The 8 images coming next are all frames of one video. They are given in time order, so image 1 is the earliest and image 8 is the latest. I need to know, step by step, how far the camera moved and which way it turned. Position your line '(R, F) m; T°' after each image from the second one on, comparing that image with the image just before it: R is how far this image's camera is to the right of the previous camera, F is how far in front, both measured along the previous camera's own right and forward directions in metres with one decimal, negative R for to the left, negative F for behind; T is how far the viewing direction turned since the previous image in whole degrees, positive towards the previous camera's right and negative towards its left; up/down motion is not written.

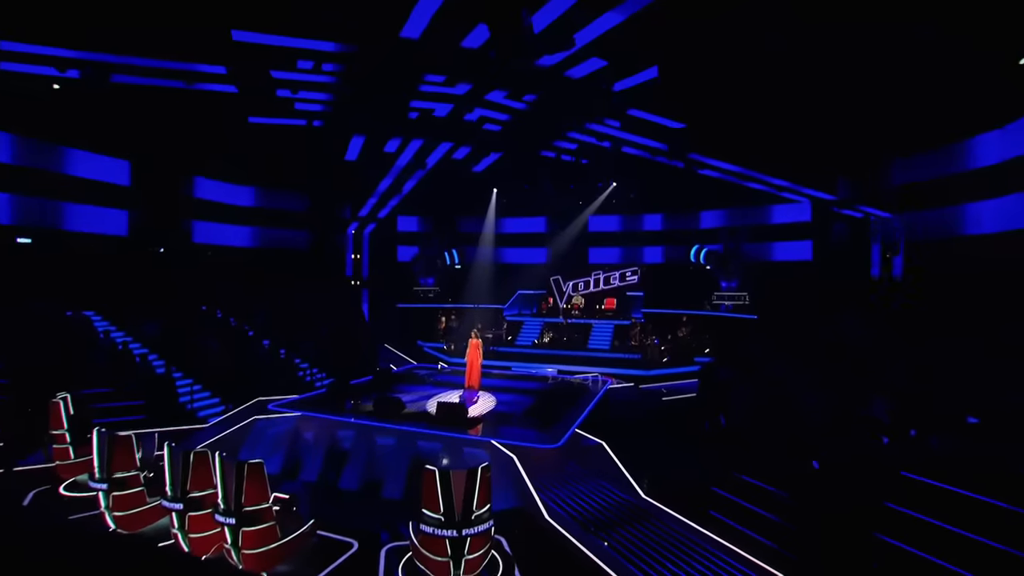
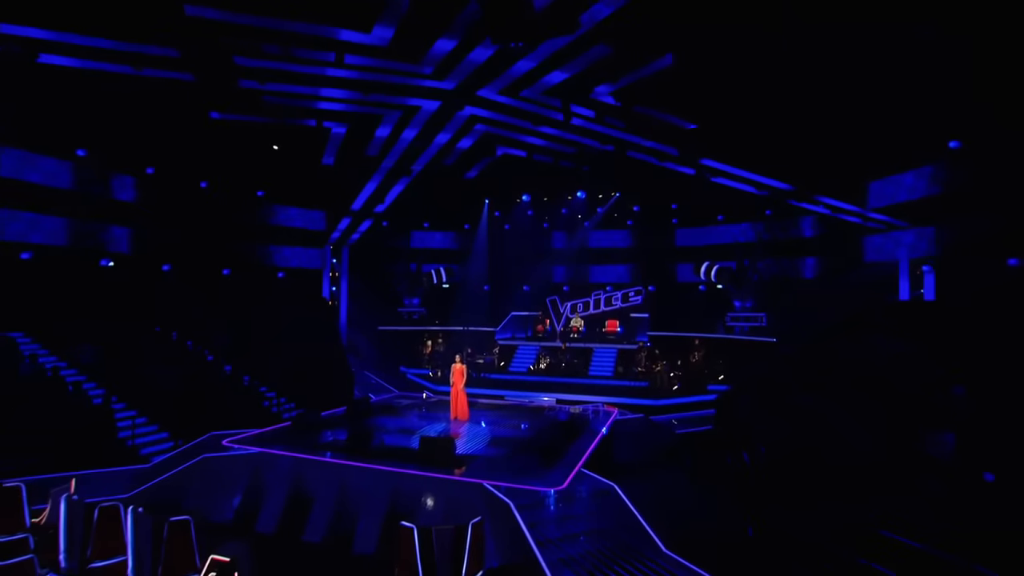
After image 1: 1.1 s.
(-0.1, +1.7) m; +1°
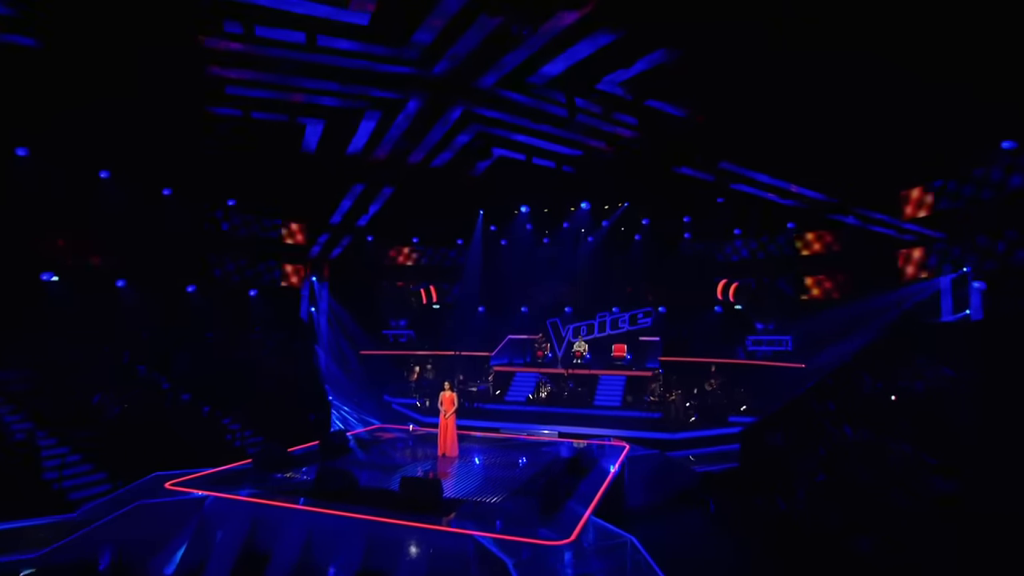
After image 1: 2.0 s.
(0.0, +1.6) m; 0°
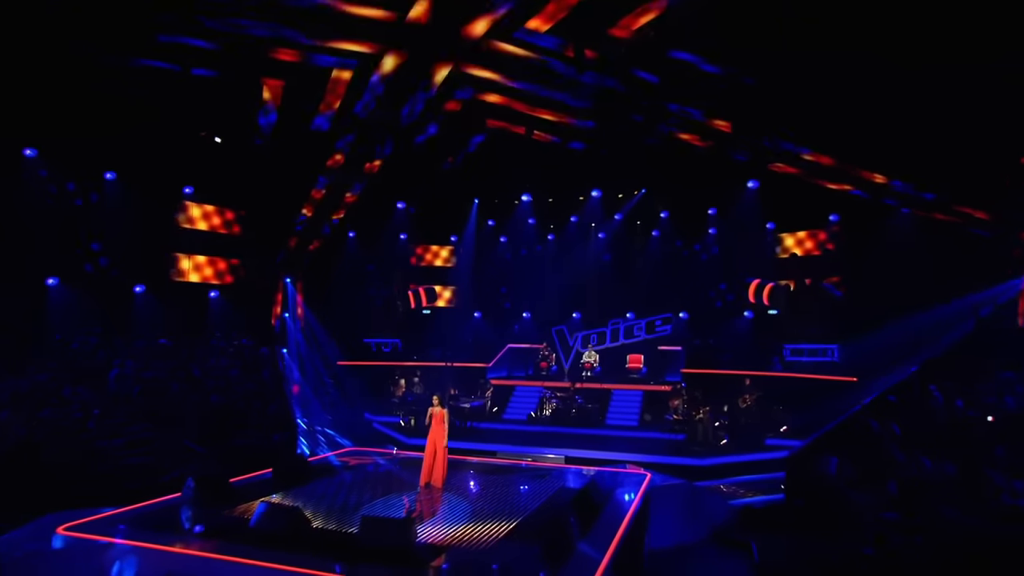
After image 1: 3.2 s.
(+0.1, +2.0) m; 0°
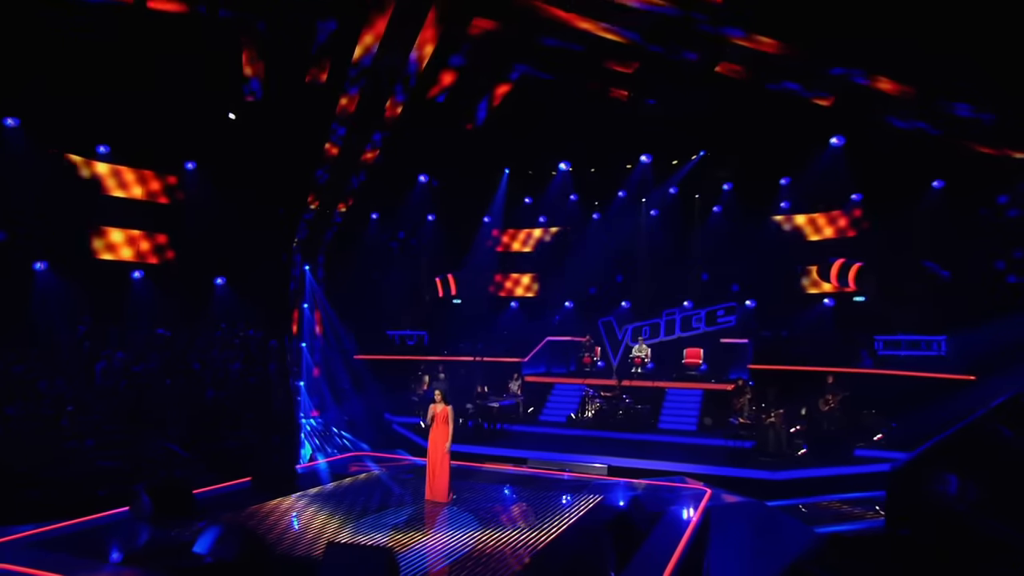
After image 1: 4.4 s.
(+0.4, +1.7) m; -5°
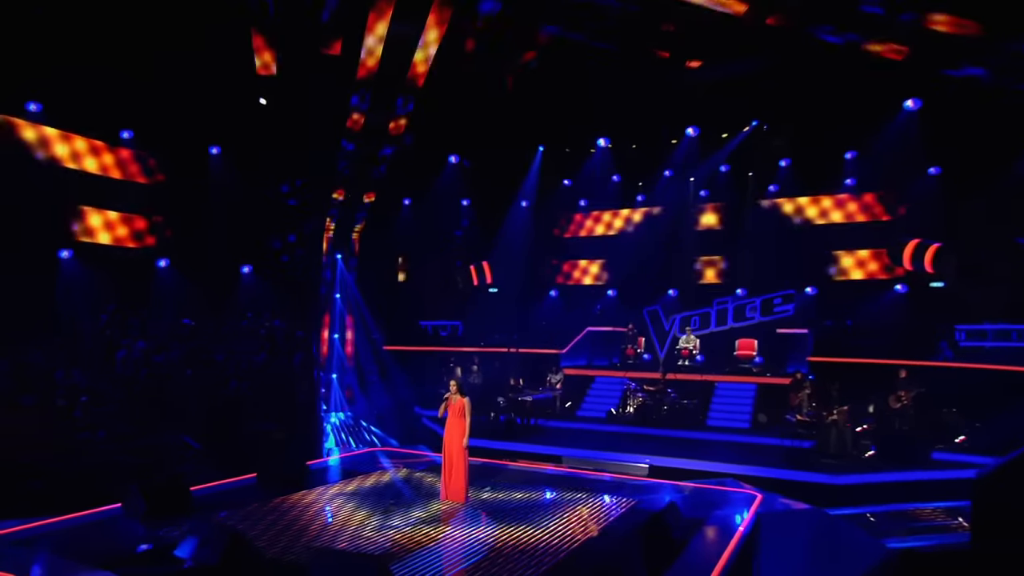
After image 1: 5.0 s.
(+0.3, +0.8) m; -5°
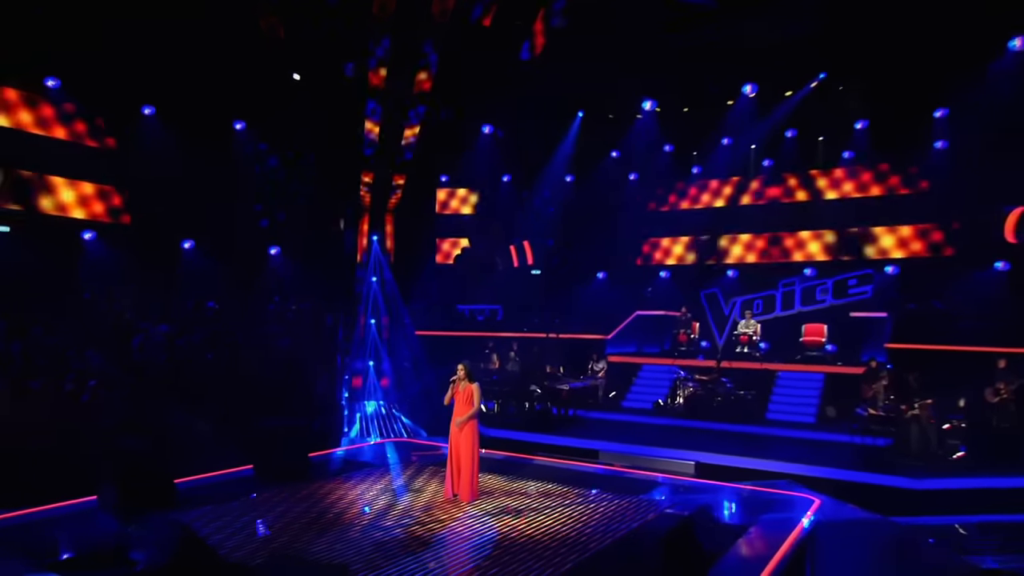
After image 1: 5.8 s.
(+0.5, +0.9) m; -6°
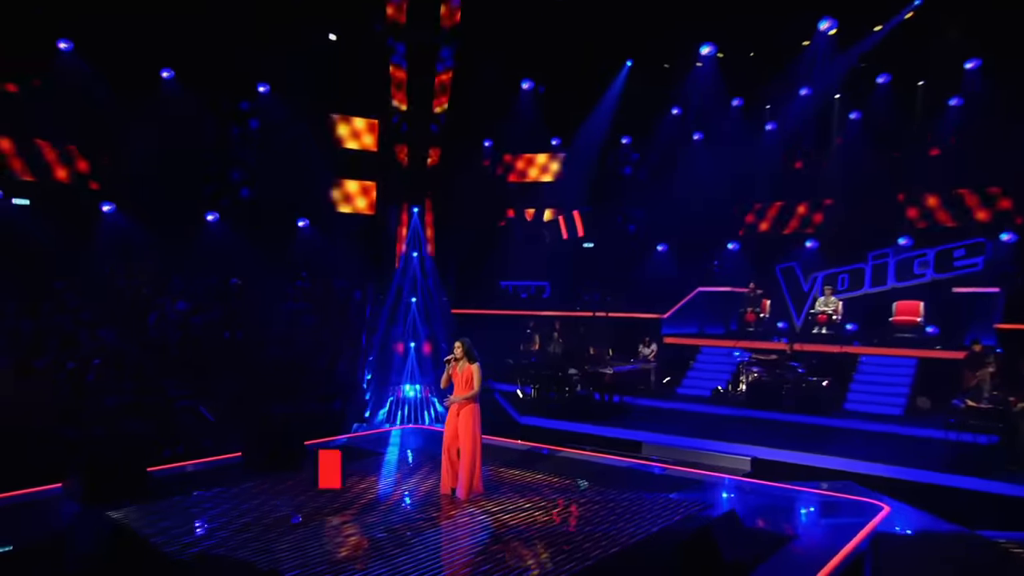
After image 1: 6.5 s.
(+0.6, +1.0) m; -7°
